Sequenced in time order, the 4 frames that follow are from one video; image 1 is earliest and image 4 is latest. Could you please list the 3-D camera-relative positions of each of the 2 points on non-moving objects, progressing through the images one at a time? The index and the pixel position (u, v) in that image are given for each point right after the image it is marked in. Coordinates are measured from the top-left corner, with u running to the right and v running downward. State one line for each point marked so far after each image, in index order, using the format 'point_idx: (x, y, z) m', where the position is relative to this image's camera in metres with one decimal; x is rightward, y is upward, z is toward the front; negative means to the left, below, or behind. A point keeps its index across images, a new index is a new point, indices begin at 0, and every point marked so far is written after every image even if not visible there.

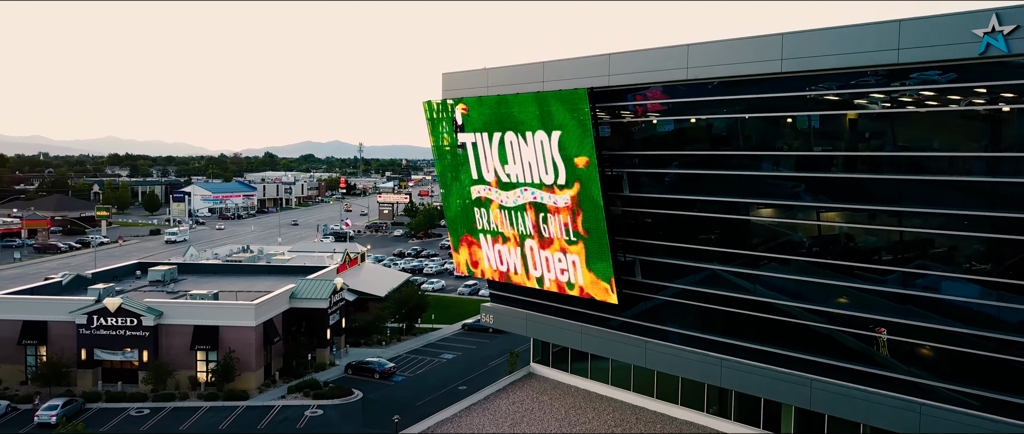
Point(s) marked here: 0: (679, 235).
0: (+4.3, -0.5, +18.1) m
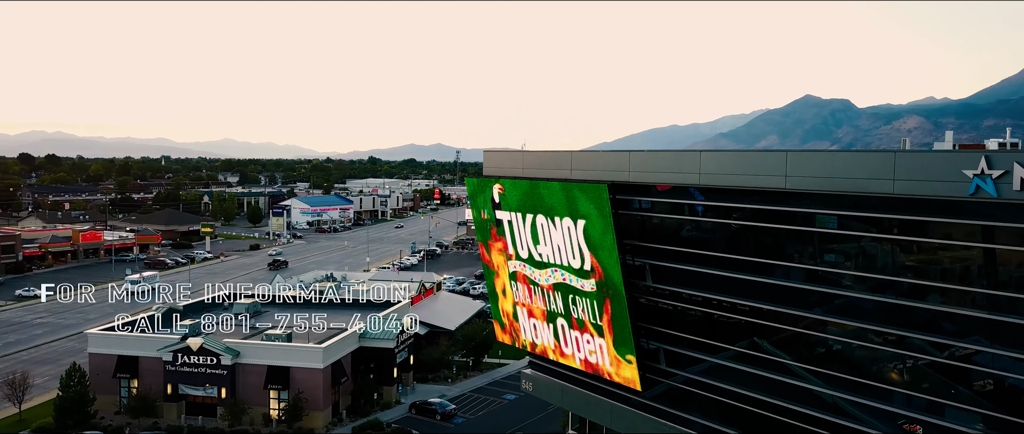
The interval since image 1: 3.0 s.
0: (+4.9, -3.0, +18.1) m
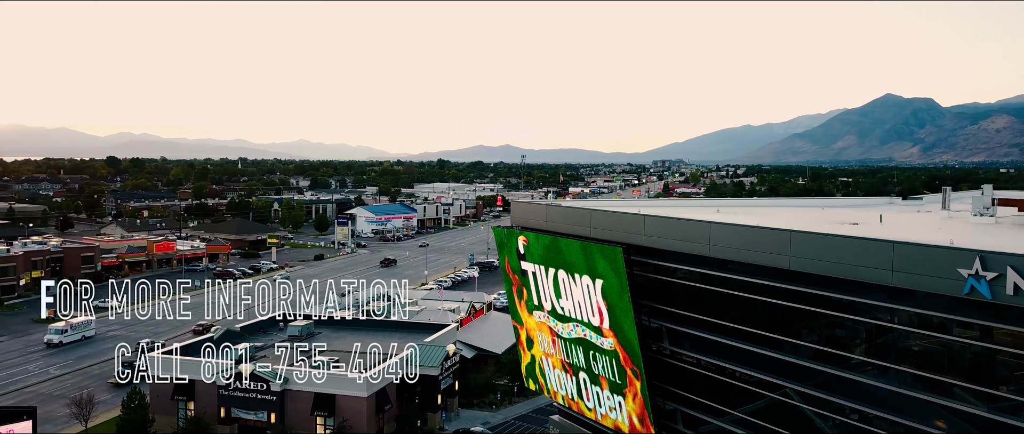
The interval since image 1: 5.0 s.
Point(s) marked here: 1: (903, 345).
0: (+5.3, -4.7, +18.0) m
1: (+7.7, -2.4, +13.2) m
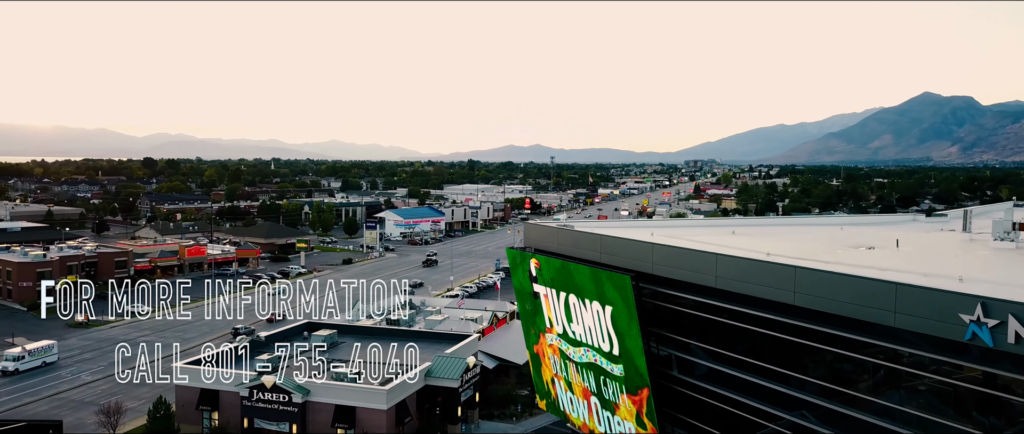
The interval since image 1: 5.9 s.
0: (+5.5, -5.5, +17.9) m
1: (+7.8, -3.1, +13.0) m
